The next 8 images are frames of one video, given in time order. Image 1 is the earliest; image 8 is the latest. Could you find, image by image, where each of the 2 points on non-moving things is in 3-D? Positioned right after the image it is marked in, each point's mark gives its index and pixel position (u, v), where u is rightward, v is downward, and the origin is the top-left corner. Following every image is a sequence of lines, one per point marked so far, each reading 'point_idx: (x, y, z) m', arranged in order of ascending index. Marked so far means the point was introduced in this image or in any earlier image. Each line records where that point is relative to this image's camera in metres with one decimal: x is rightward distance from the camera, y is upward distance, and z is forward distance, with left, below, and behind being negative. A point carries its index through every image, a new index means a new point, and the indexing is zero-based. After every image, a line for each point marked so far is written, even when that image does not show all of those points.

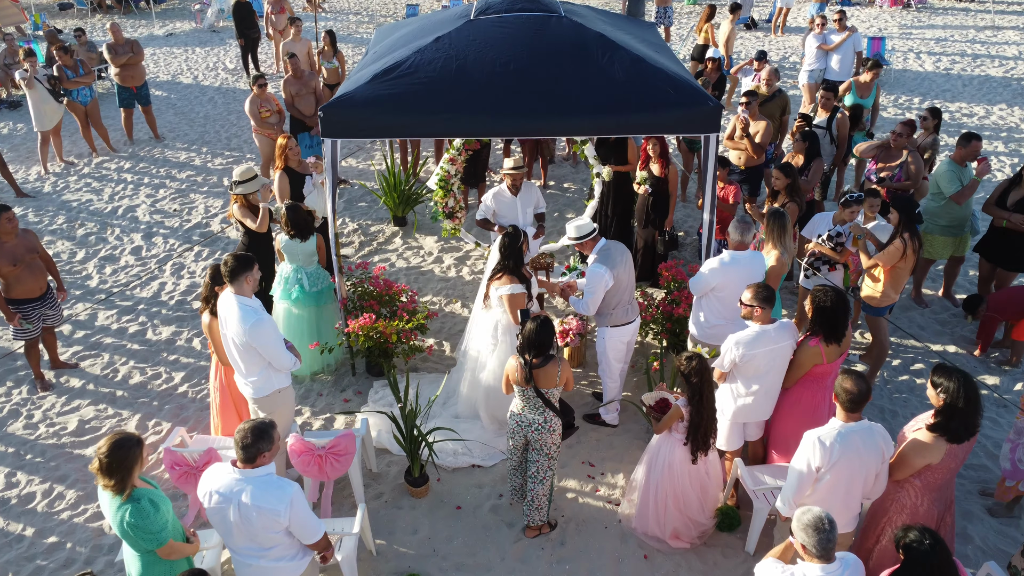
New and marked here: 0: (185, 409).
0: (-2.5, -0.9, +6.1) m
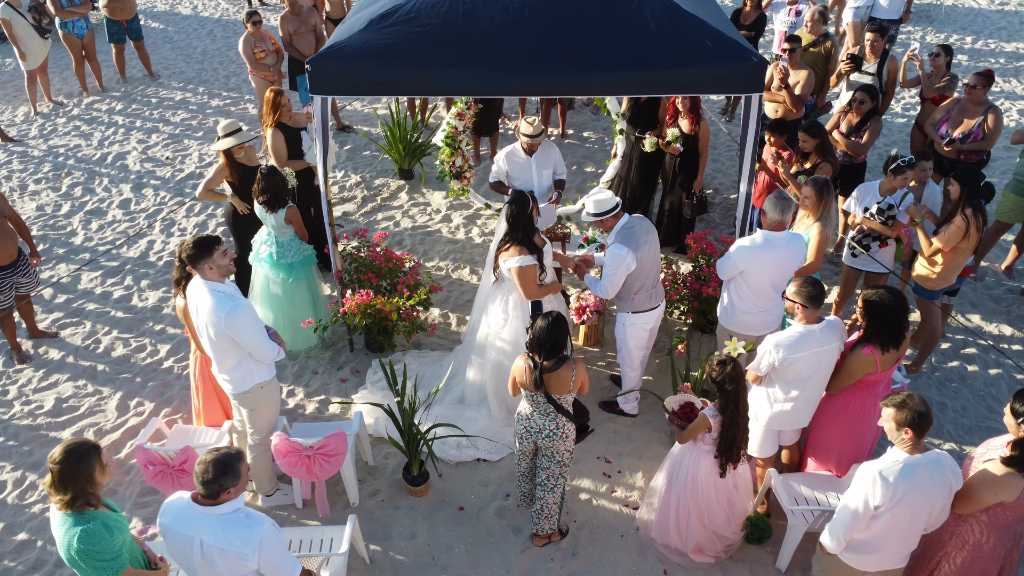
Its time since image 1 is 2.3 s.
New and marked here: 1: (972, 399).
0: (-2.5, -0.7, +5.7) m
1: (+3.2, -0.8, +5.5) m
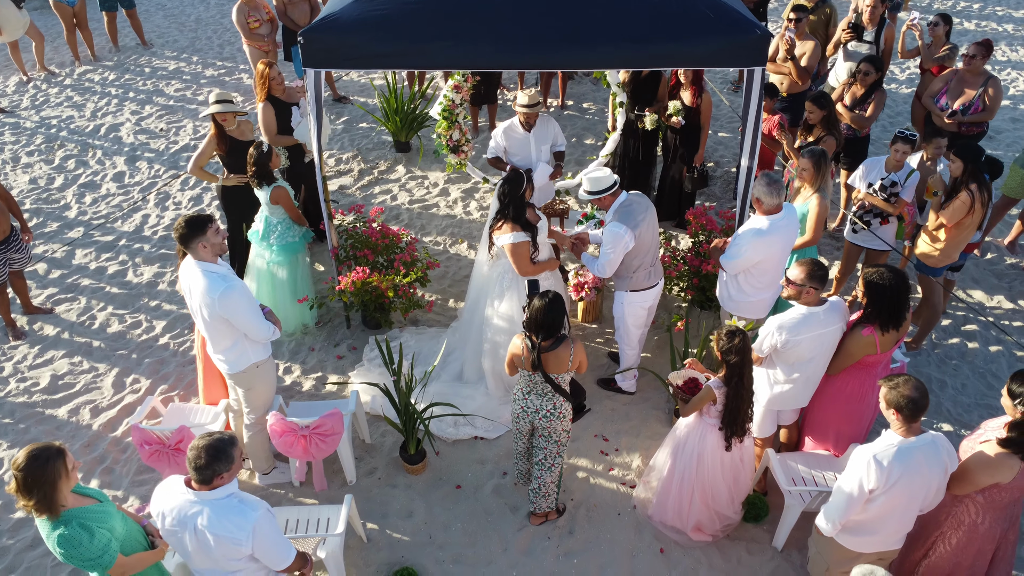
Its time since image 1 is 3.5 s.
0: (-2.5, -0.6, +5.6) m
1: (+3.2, -0.6, +5.5) m
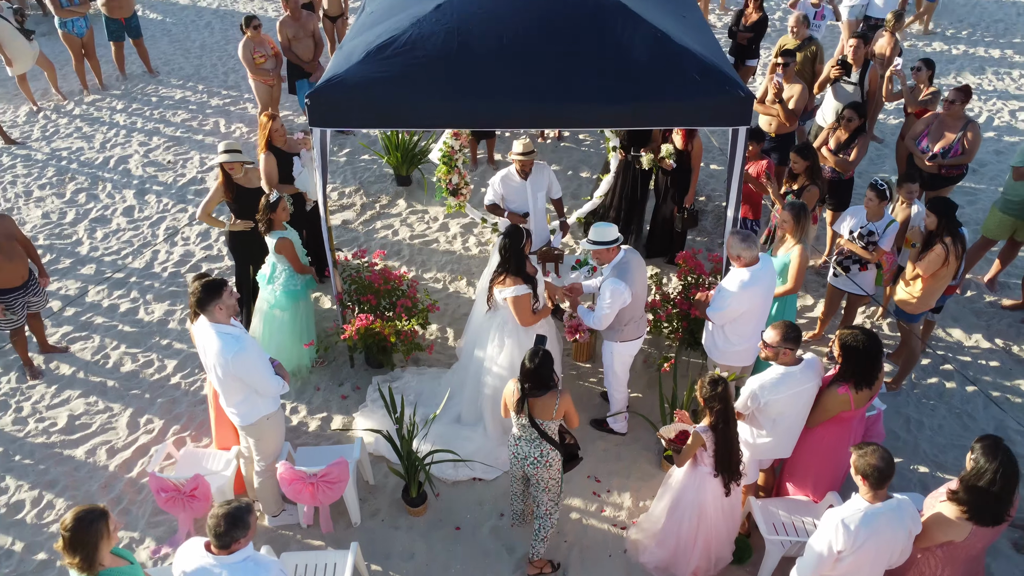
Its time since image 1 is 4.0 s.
0: (-2.5, -0.9, +5.9) m
1: (+3.2, -0.9, +5.7) m
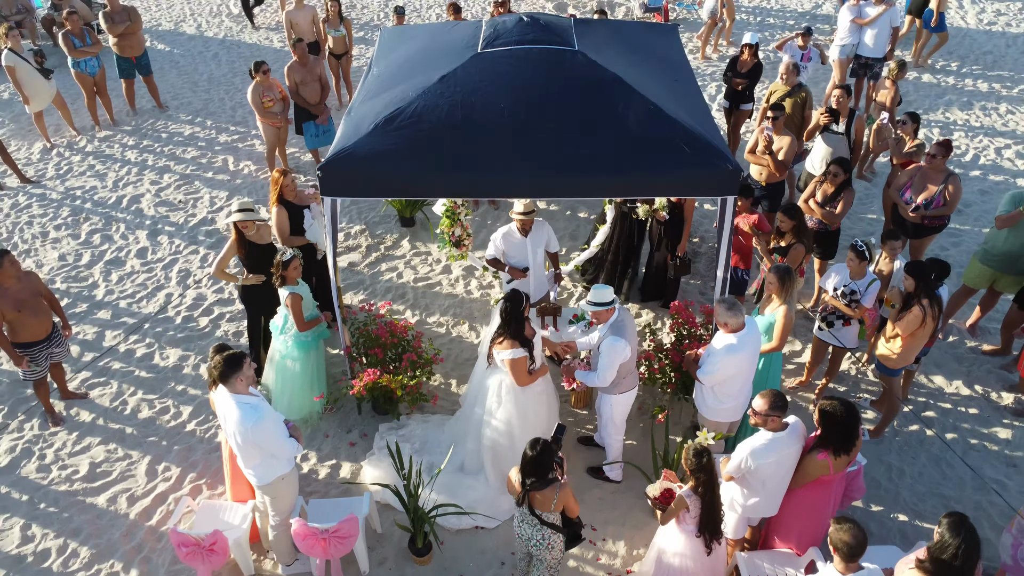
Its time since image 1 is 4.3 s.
0: (-2.5, -1.3, +6.2) m
1: (+3.2, -1.3, +6.0) m
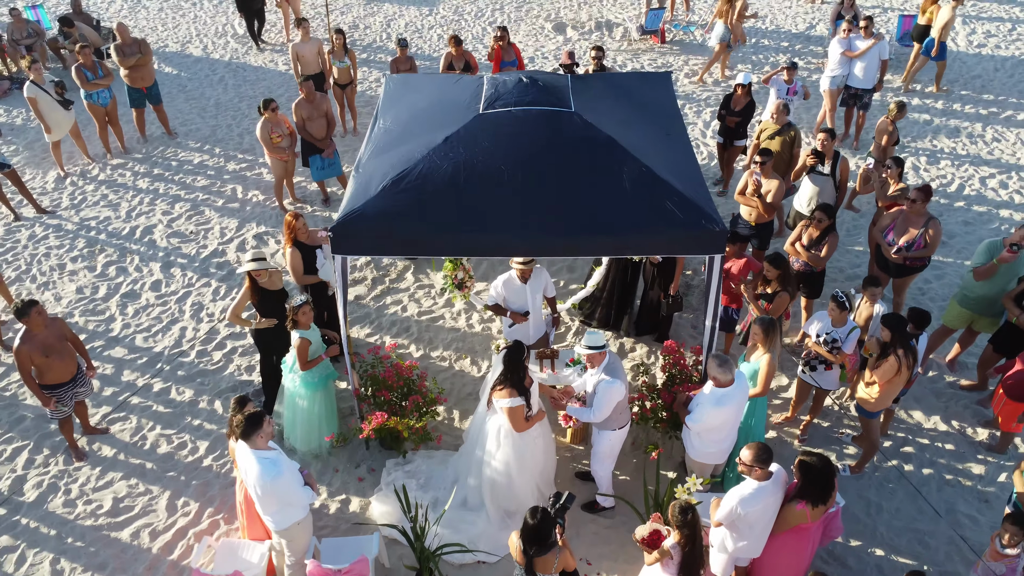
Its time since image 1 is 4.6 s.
0: (-2.5, -1.7, +6.5) m
1: (+3.2, -1.7, +6.4) m
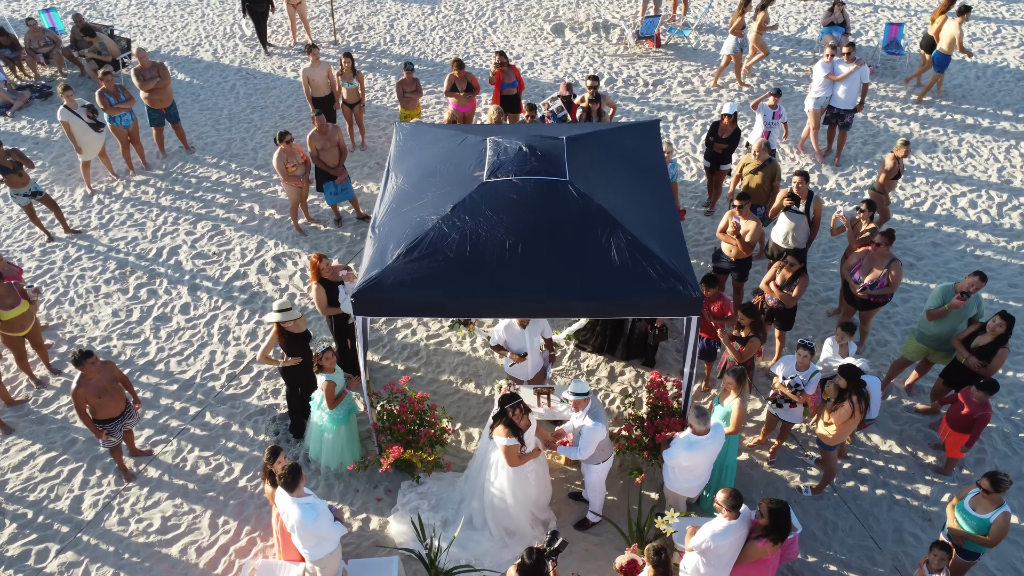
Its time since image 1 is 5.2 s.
0: (-2.5, -2.1, +7.4) m
1: (+3.2, -2.1, +7.3) m
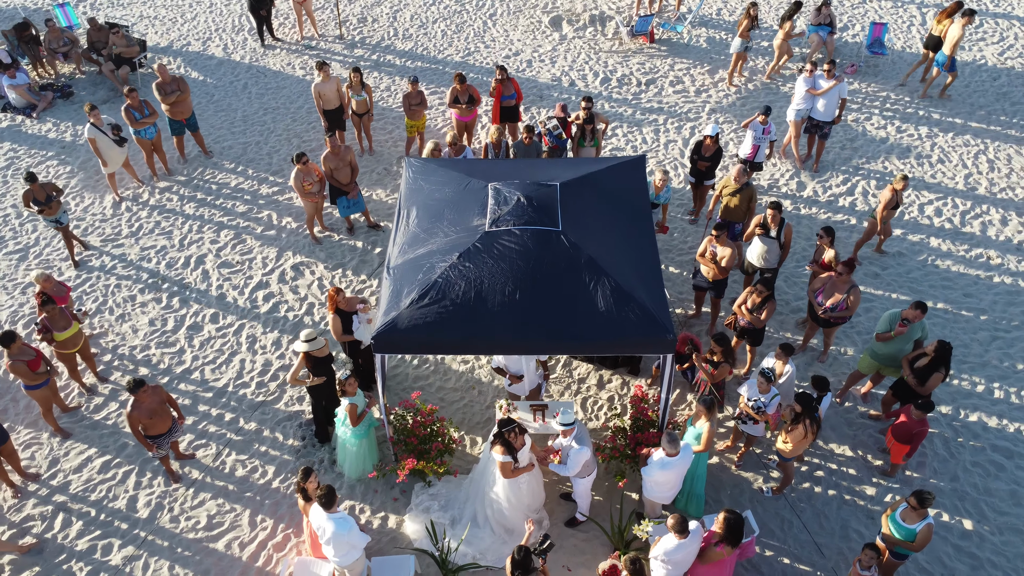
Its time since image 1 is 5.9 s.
0: (-2.5, -2.4, +8.5) m
1: (+3.2, -2.4, +8.4) m
